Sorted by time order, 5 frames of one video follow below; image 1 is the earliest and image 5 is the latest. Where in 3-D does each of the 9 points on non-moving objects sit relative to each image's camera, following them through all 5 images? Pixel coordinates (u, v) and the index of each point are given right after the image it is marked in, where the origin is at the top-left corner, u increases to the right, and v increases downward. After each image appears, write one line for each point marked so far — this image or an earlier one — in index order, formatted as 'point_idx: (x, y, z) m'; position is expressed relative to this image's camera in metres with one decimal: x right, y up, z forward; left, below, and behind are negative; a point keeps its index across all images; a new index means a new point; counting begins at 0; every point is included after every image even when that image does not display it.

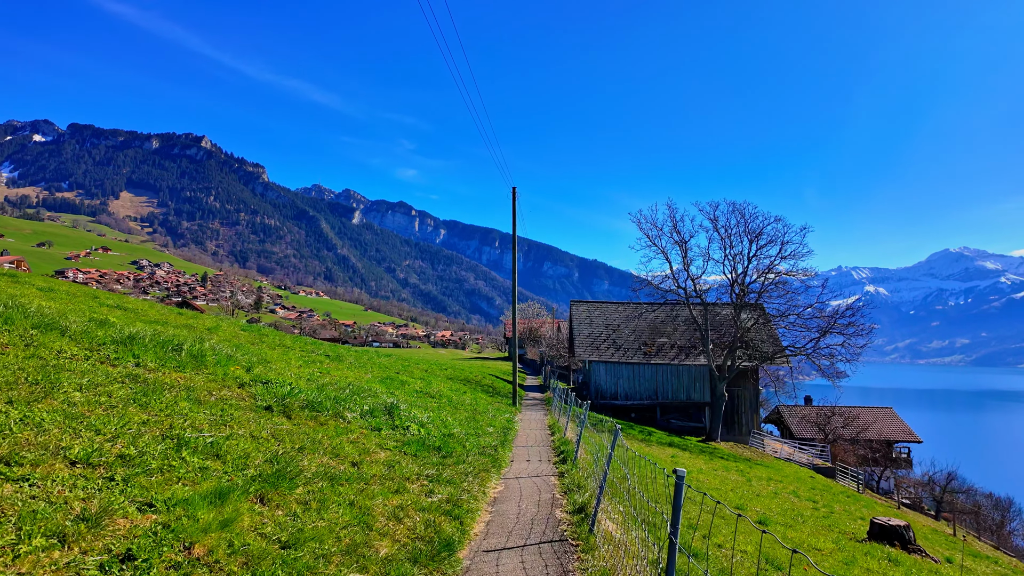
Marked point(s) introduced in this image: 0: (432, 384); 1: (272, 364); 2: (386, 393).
0: (-3.2, -4.0, +18.4) m
1: (-6.1, -1.9, +11.3) m
2: (-3.3, -3.0, +12.4) m
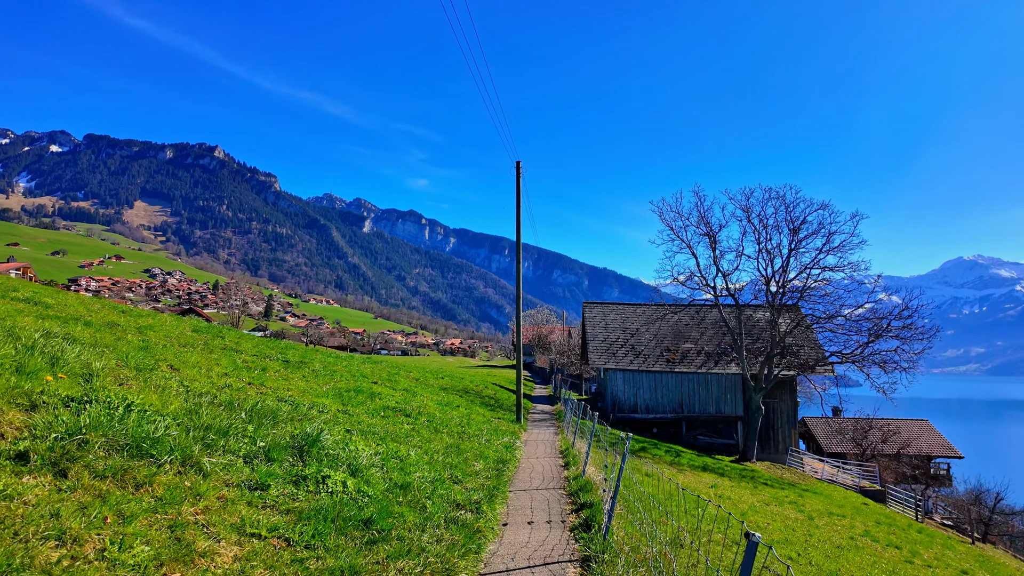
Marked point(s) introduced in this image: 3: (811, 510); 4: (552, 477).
0: (-3.1, -3.6, +14.8) m
1: (-6.2, -1.5, +7.8) m
2: (-3.3, -2.5, +8.8) m
3: (+12.8, -9.5, +19.7) m
4: (+0.9, -4.2, +9.9) m
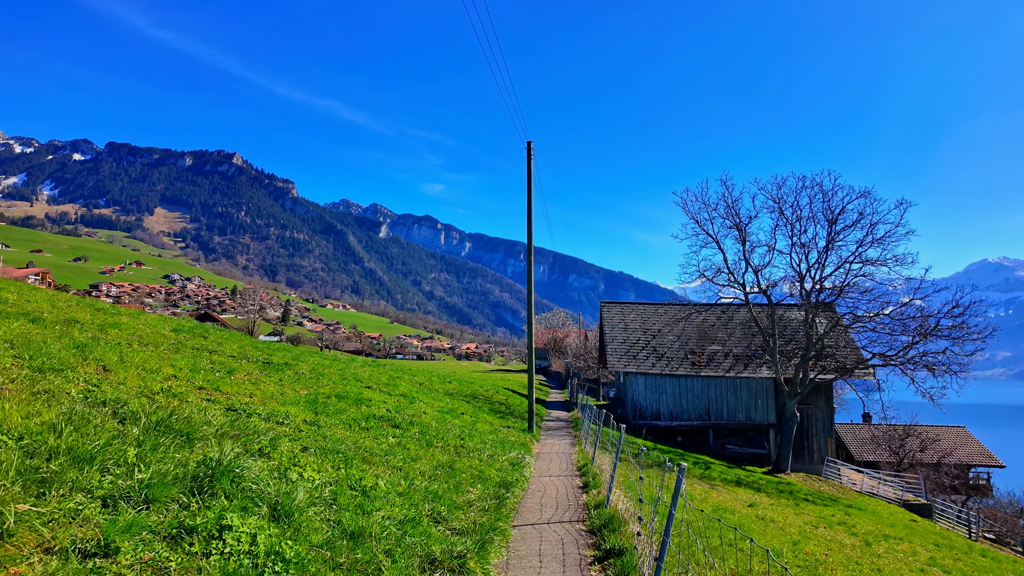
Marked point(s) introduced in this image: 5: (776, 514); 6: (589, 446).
0: (-2.9, -3.4, +13.0) m
1: (-6.1, -1.2, +6.2) m
2: (-3.2, -2.2, +7.1) m
3: (+13.2, -9.3, +17.3) m
4: (+1.0, -3.9, +8.0) m
5: (+9.1, -7.8, +15.7) m
6: (+2.4, -4.8, +13.8) m
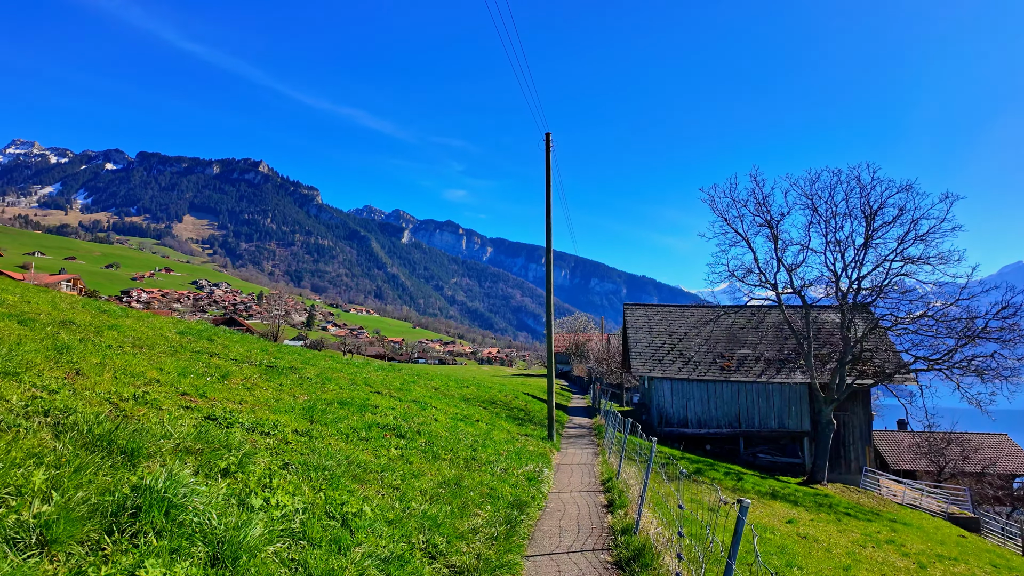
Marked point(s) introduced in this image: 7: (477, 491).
0: (-2.4, -3.4, +12.2) m
1: (-6.0, -1.1, +5.6) m
2: (-3.0, -2.1, +6.3) m
3: (+13.9, -9.1, +15.8) m
4: (+1.2, -3.7, +7.0) m
5: (+9.7, -7.7, +14.3) m
6: (+2.8, -4.8, +12.7) m
7: (-0.5, -3.1, +7.0) m
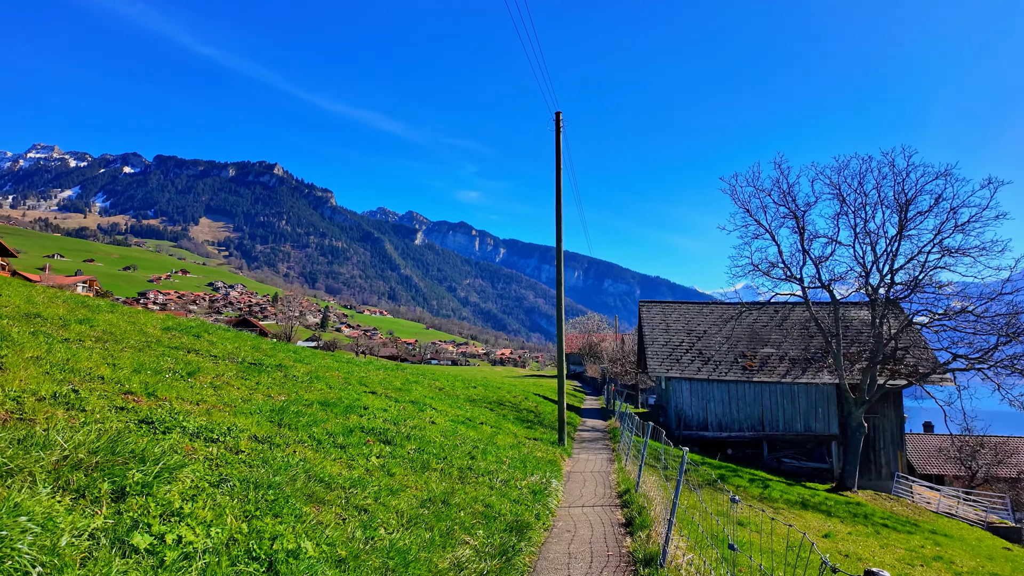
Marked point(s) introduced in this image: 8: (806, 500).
0: (-2.3, -3.1, +11.1) m
1: (-6.0, -0.9, +4.6) m
2: (-3.1, -1.9, +5.2) m
3: (+14.1, -8.8, +14.2) m
4: (+1.2, -3.5, +5.8) m
5: (+9.9, -7.4, +12.9) m
6: (+3.0, -4.5, +11.5) m
7: (-0.6, -2.9, +5.9) m
8: (+12.3, -8.8, +18.8) m
